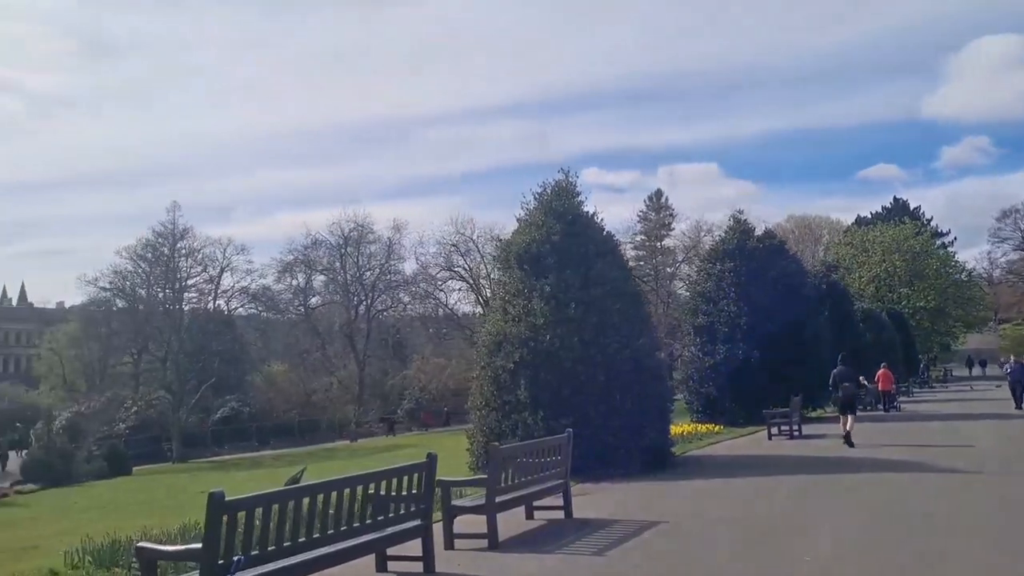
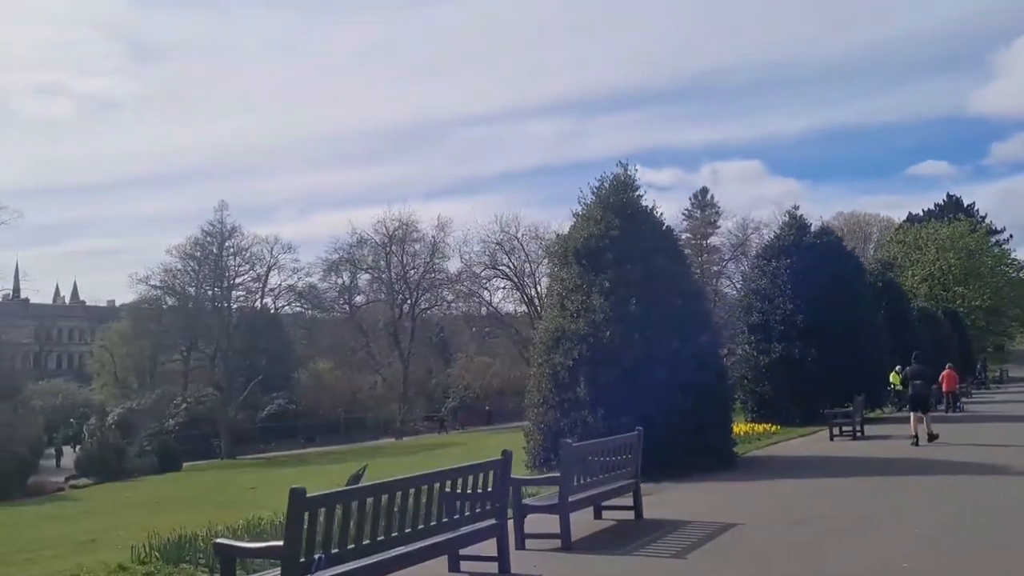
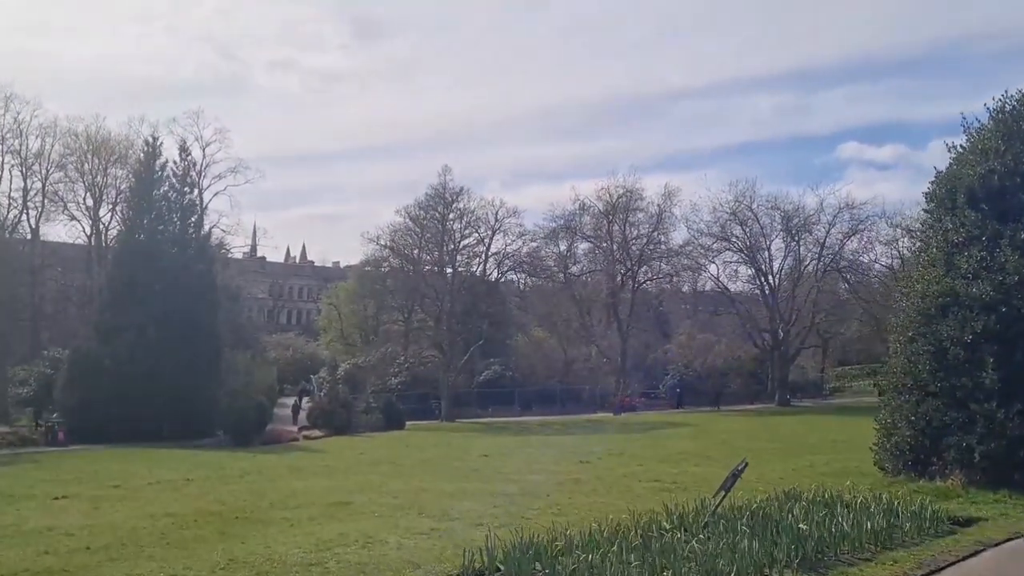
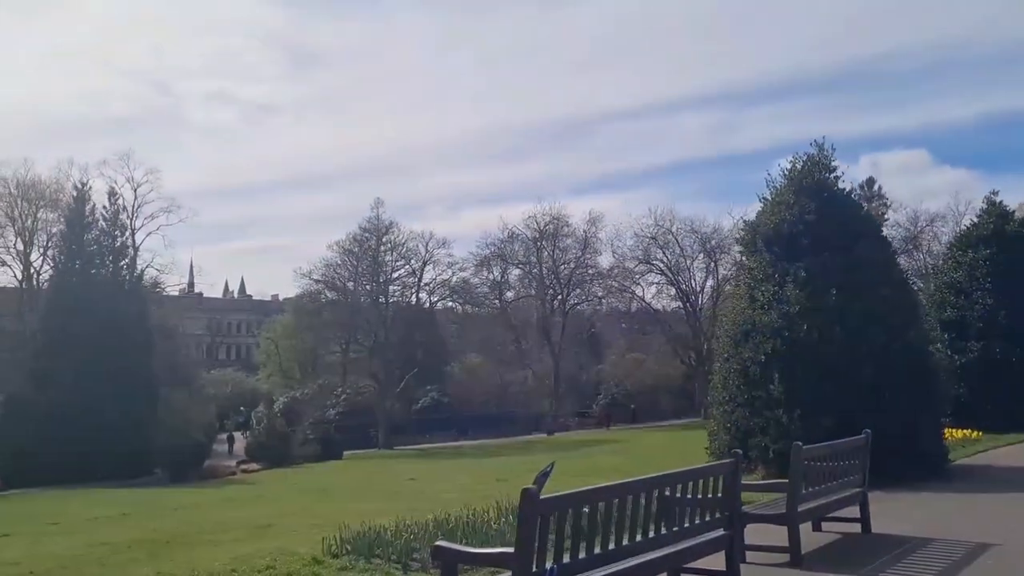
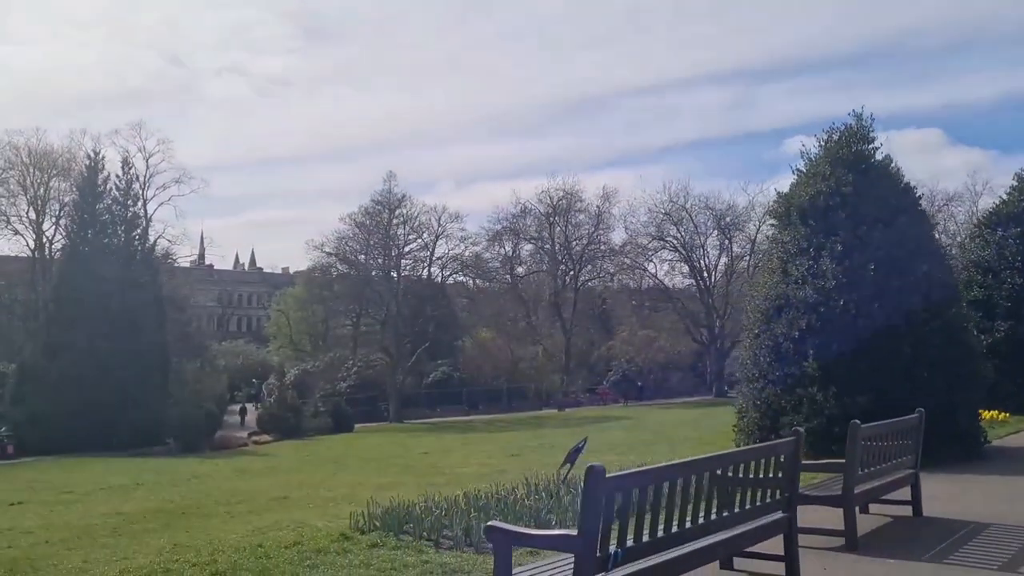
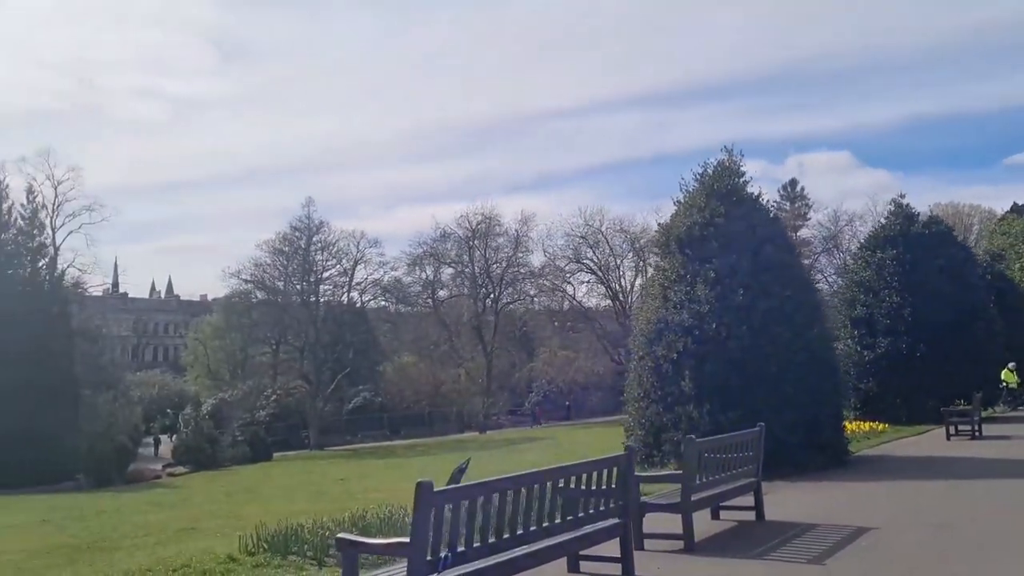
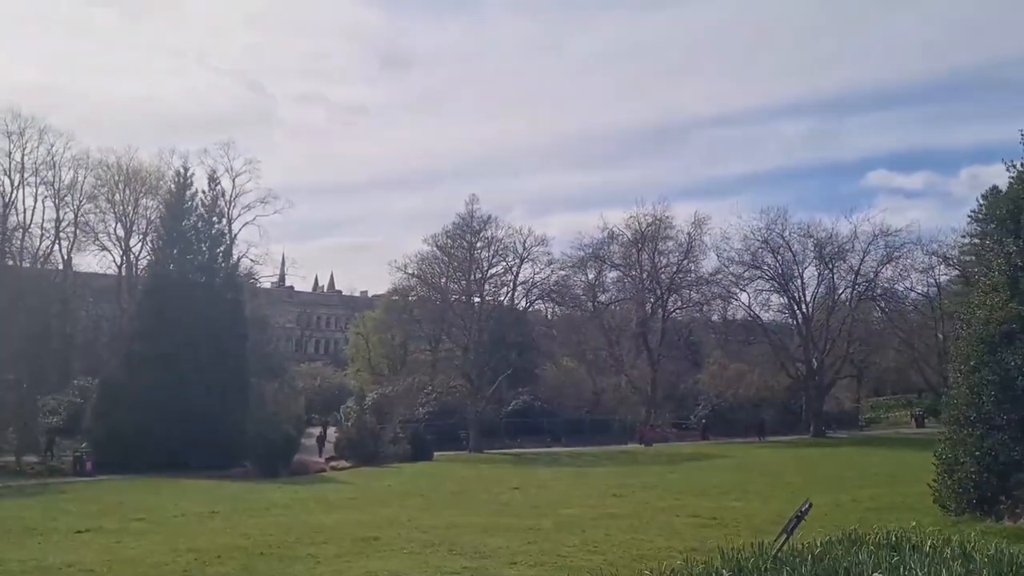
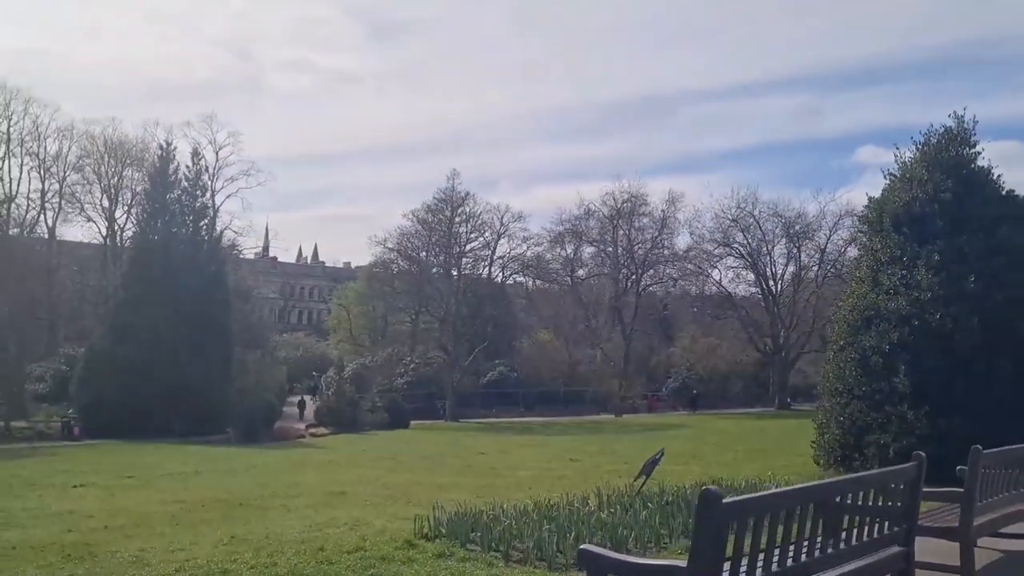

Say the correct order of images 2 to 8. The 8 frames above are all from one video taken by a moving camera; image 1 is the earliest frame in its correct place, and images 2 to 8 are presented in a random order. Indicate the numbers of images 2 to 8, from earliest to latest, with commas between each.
2, 6, 4, 5, 8, 3, 7
